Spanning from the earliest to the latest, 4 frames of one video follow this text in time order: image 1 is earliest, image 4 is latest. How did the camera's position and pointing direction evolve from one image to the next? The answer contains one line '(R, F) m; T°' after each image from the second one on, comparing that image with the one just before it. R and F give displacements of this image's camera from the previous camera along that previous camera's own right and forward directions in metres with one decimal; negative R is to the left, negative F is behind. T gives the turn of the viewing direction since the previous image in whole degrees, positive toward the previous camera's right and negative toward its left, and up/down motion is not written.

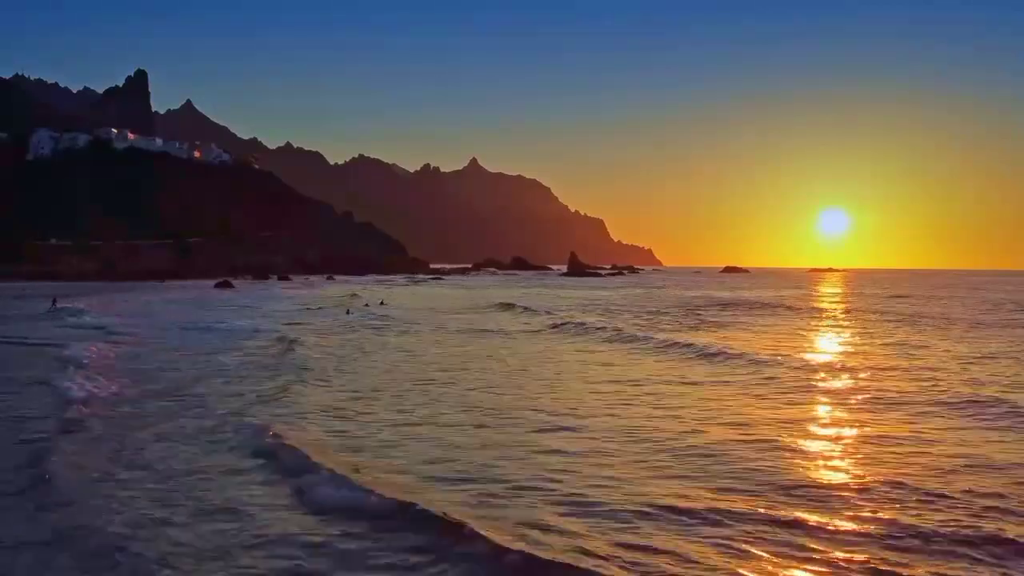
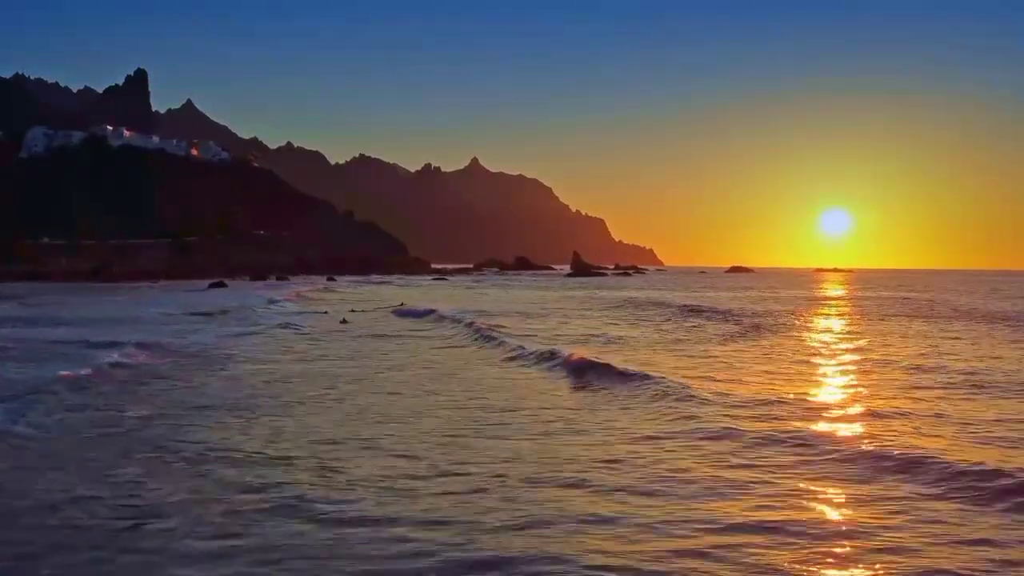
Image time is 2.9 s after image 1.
(-0.3, +1.7) m; 0°
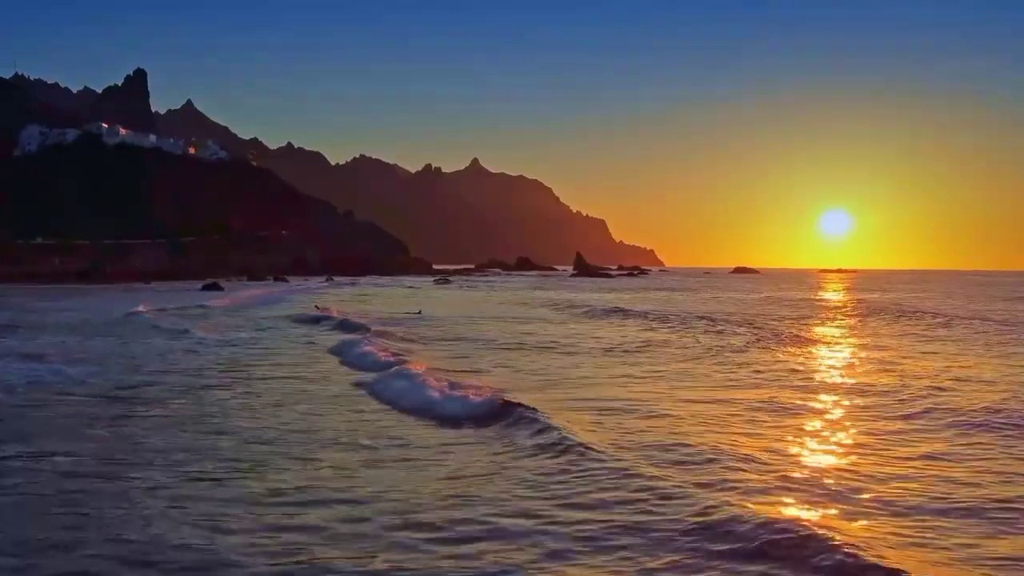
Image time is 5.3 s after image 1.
(-0.4, +1.9) m; 0°
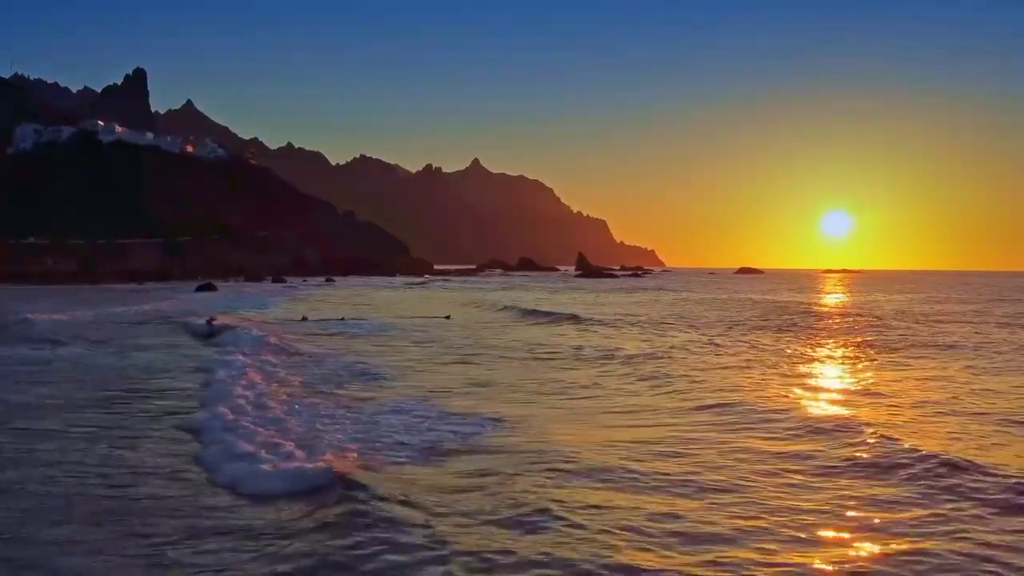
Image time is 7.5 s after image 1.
(-0.3, +1.6) m; 0°
